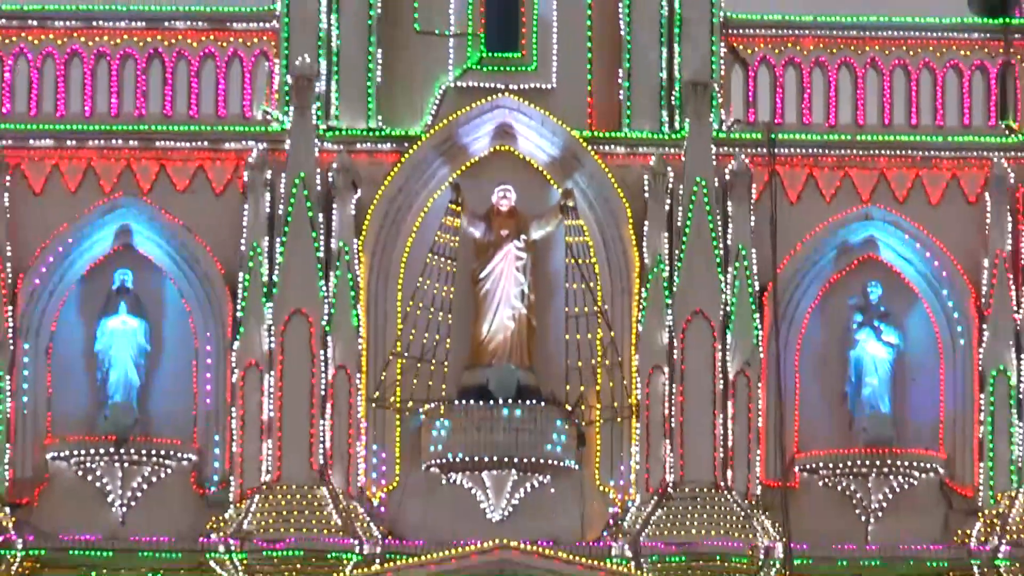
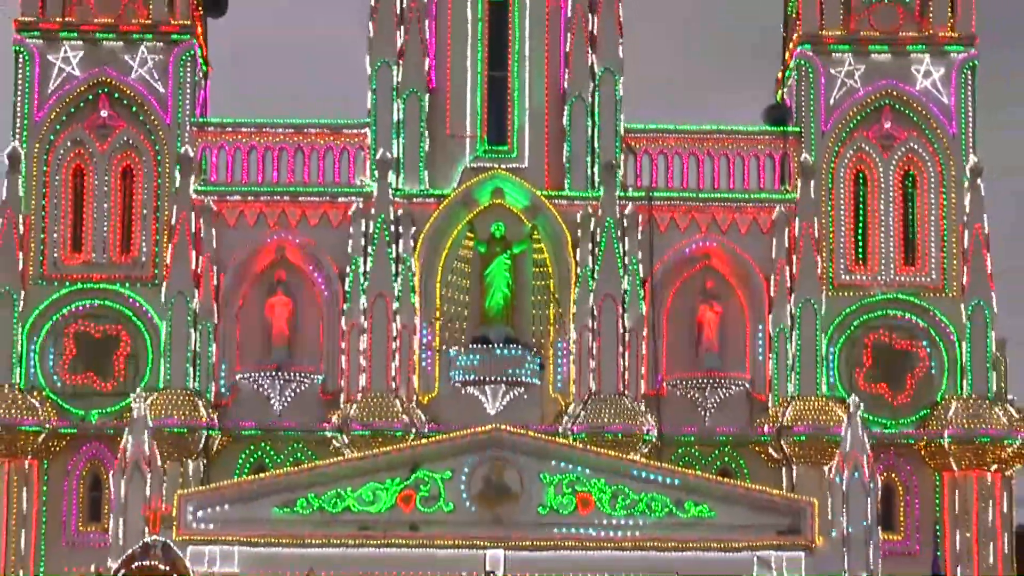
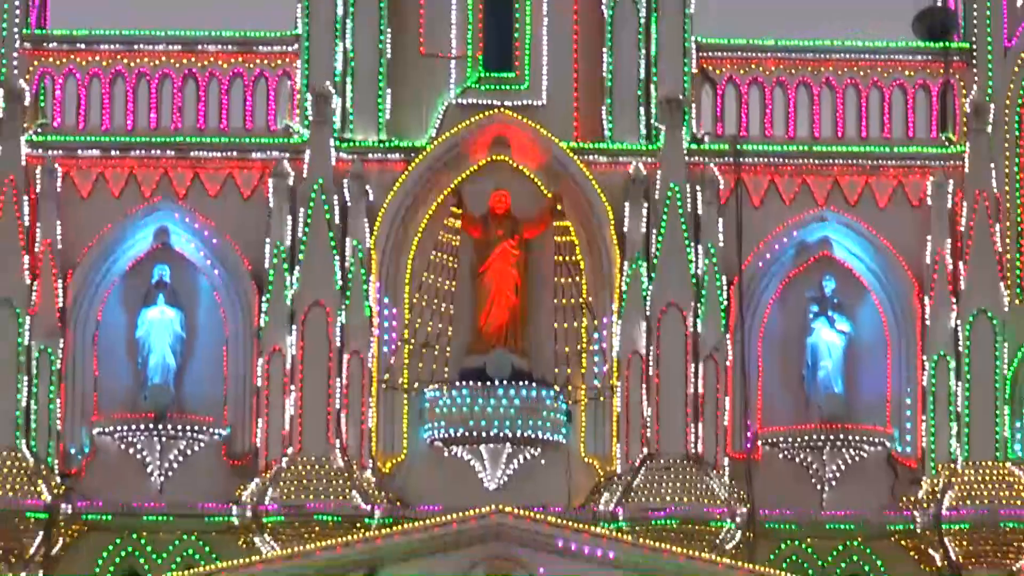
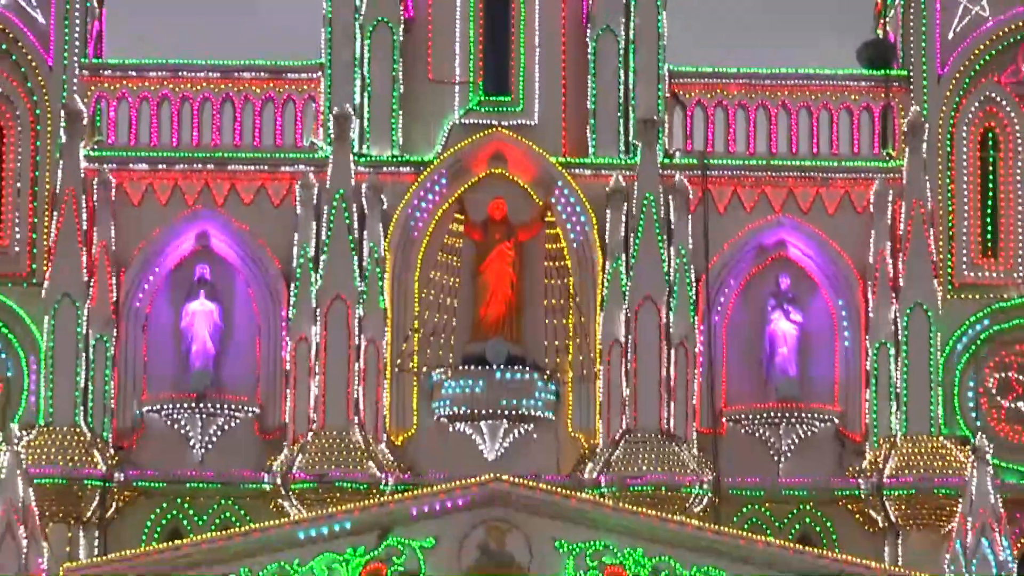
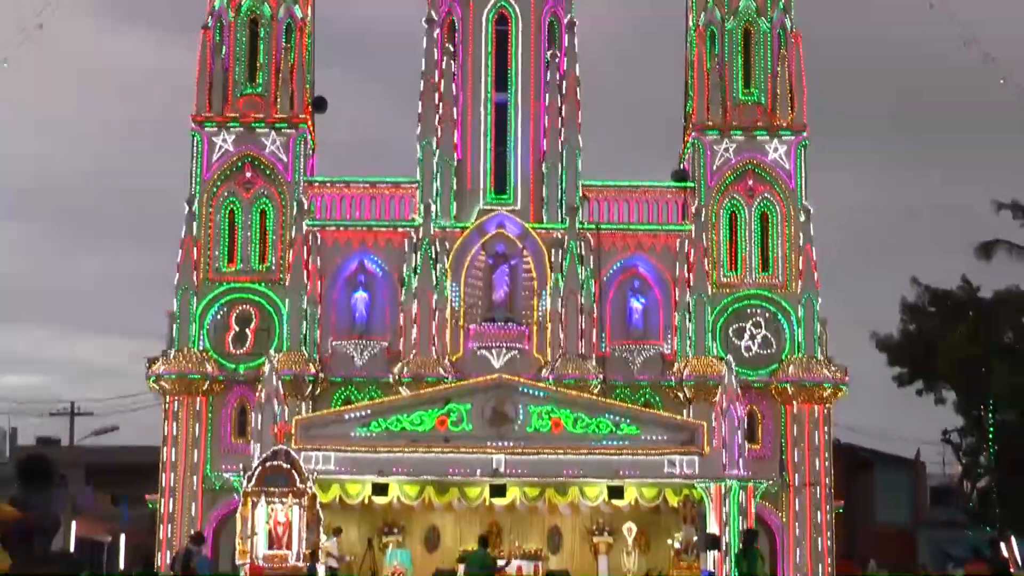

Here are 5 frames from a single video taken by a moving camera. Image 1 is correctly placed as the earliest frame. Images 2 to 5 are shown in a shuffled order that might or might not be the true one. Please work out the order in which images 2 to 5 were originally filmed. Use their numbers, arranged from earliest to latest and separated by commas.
3, 4, 2, 5
